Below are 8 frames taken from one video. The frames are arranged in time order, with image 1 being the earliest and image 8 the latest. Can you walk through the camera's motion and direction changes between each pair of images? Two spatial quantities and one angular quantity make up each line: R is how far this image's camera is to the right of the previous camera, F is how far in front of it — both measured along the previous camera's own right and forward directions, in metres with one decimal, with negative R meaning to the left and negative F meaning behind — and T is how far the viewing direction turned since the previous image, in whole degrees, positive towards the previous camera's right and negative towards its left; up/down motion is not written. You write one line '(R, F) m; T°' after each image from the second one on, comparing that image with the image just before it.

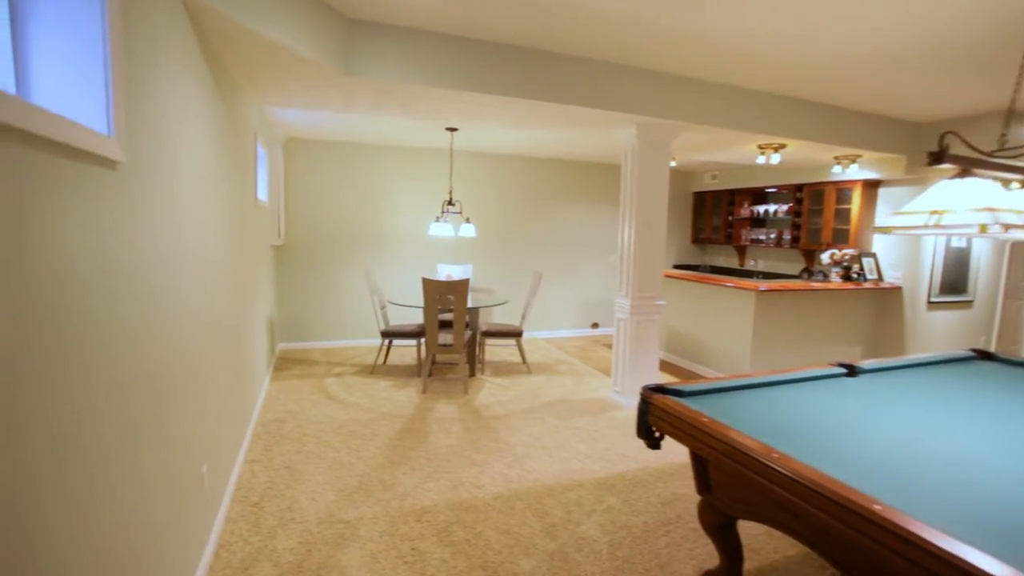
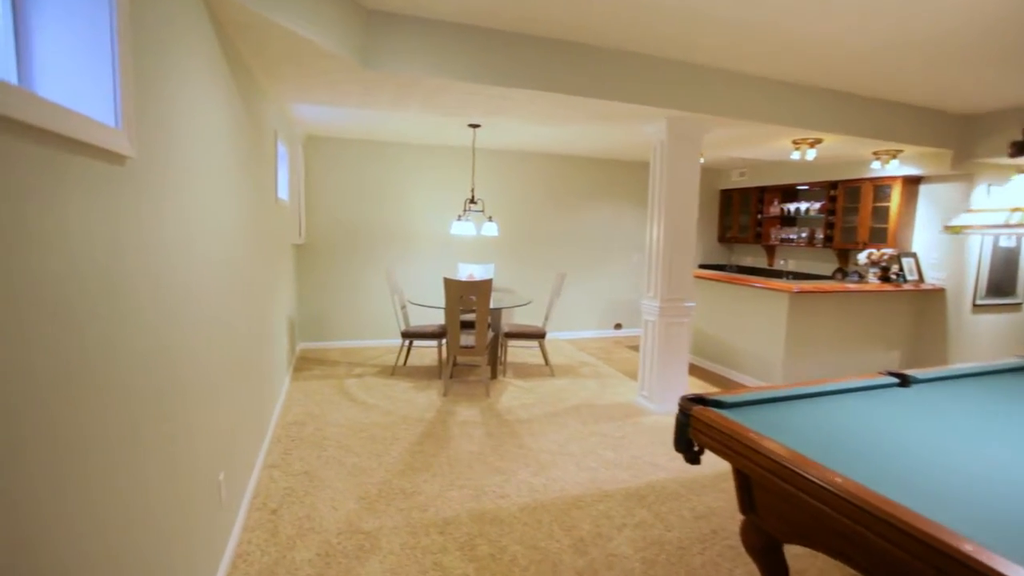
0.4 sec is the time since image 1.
(0.0, +0.1) m; -2°
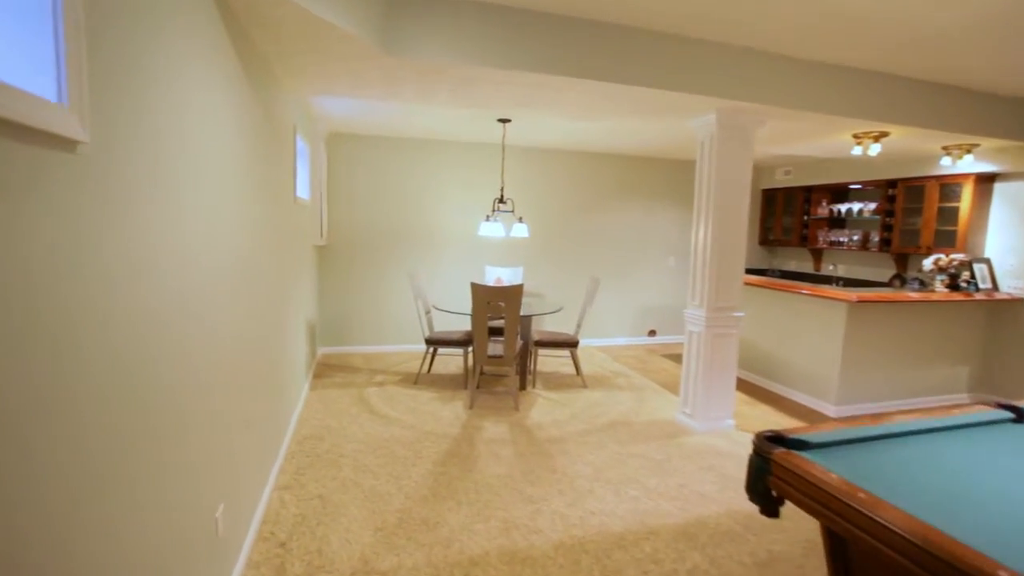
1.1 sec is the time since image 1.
(-0.1, +0.3) m; -3°
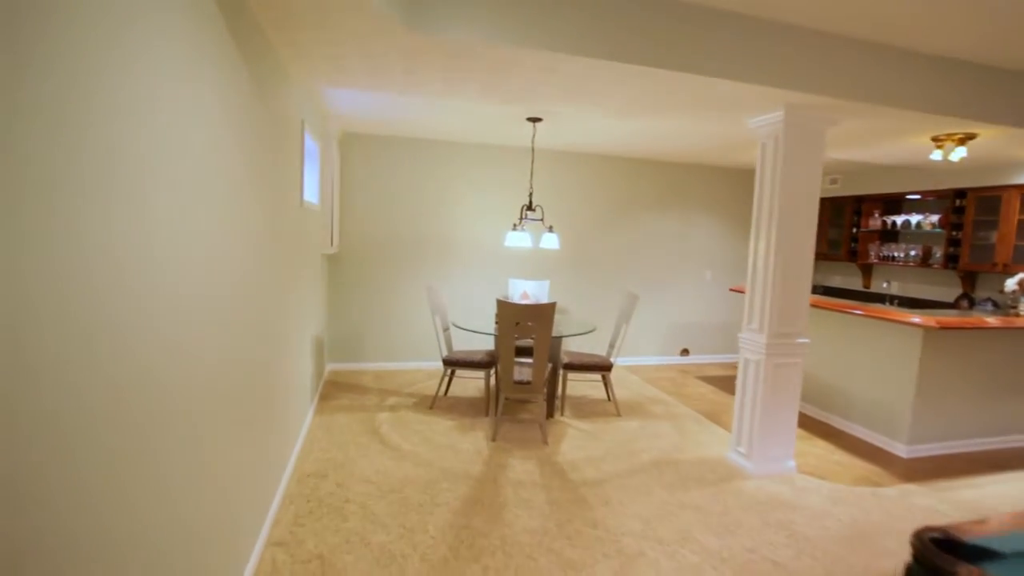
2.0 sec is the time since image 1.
(-0.1, +0.4) m; -1°
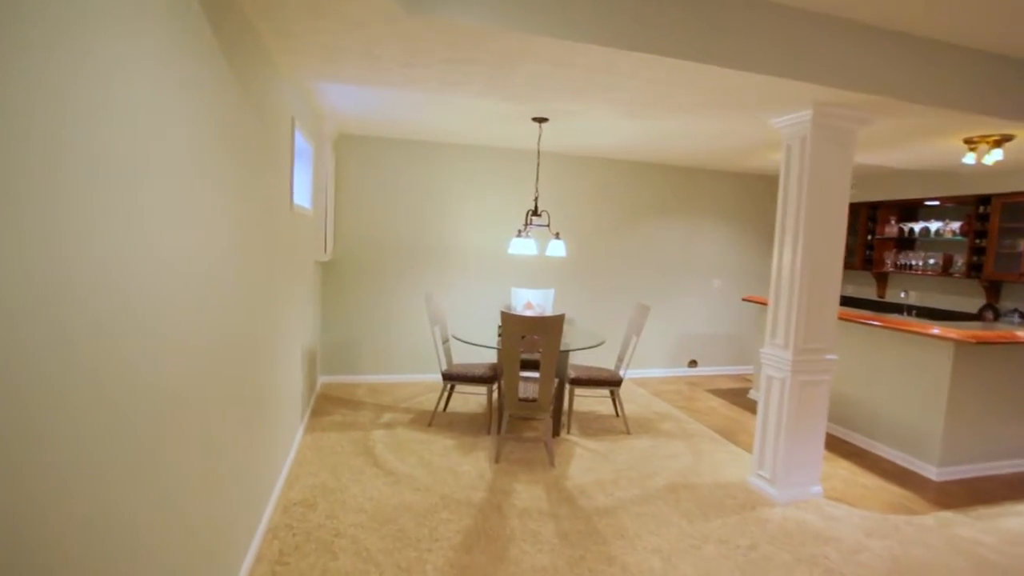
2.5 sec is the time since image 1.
(0.0, +0.2) m; 0°
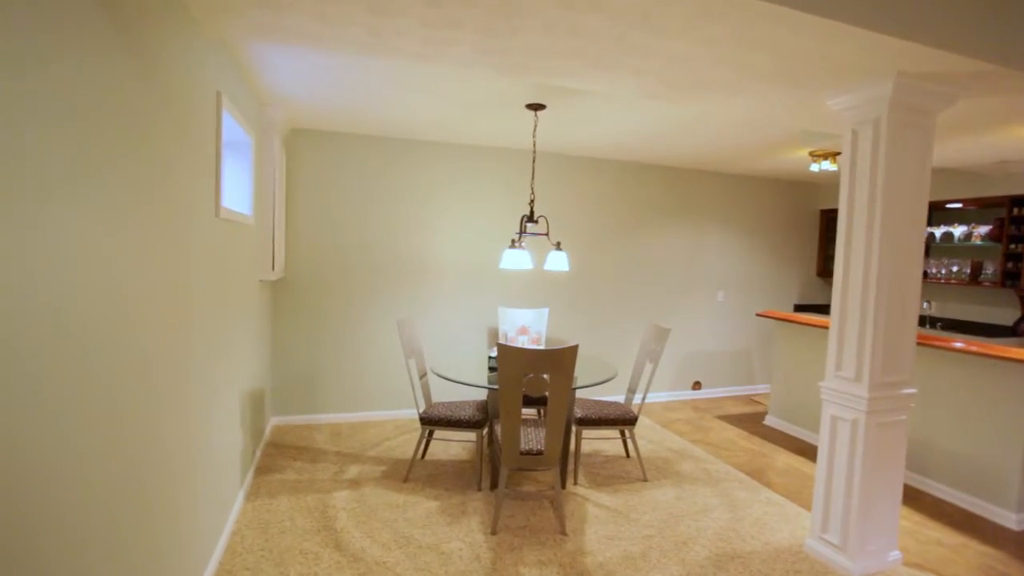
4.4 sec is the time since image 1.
(-0.1, +0.7) m; +3°
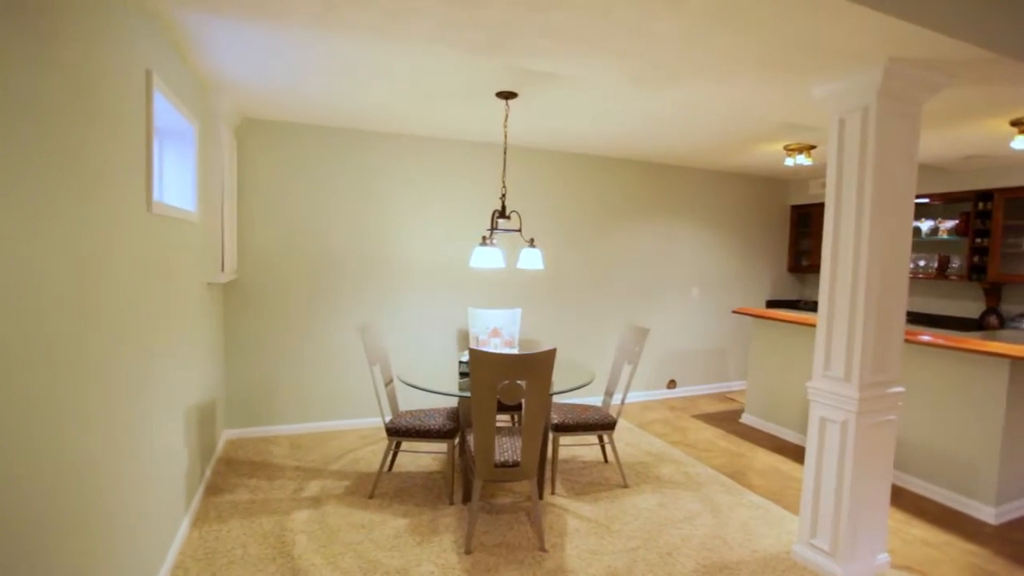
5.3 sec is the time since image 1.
(0.0, +0.2) m; +3°
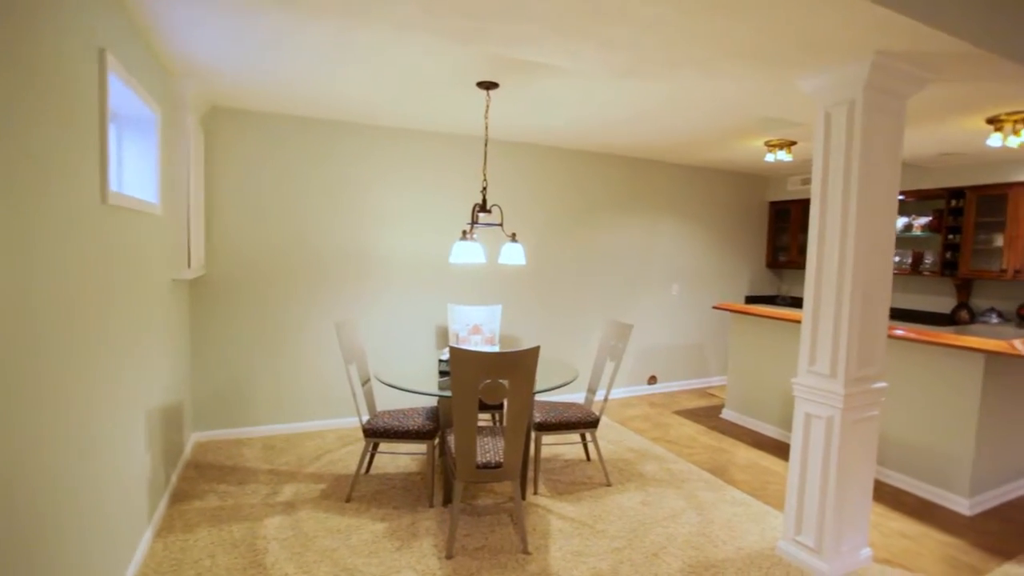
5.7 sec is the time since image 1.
(0.0, +0.1) m; +2°
